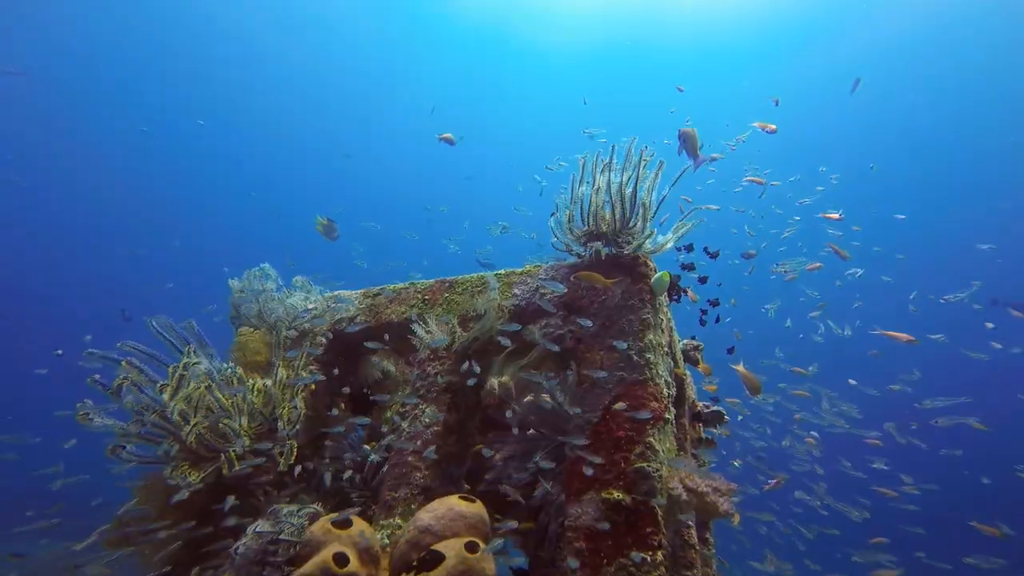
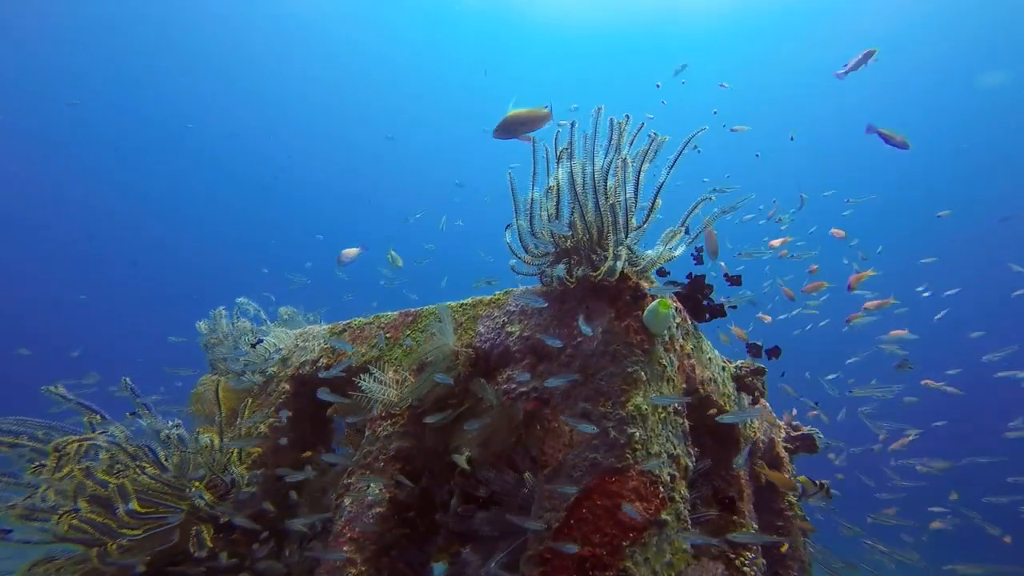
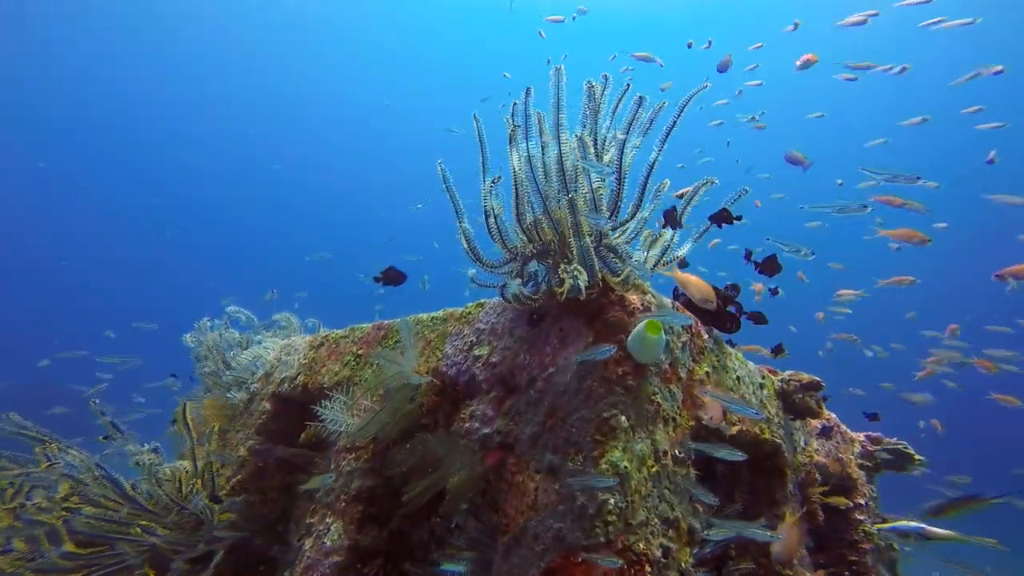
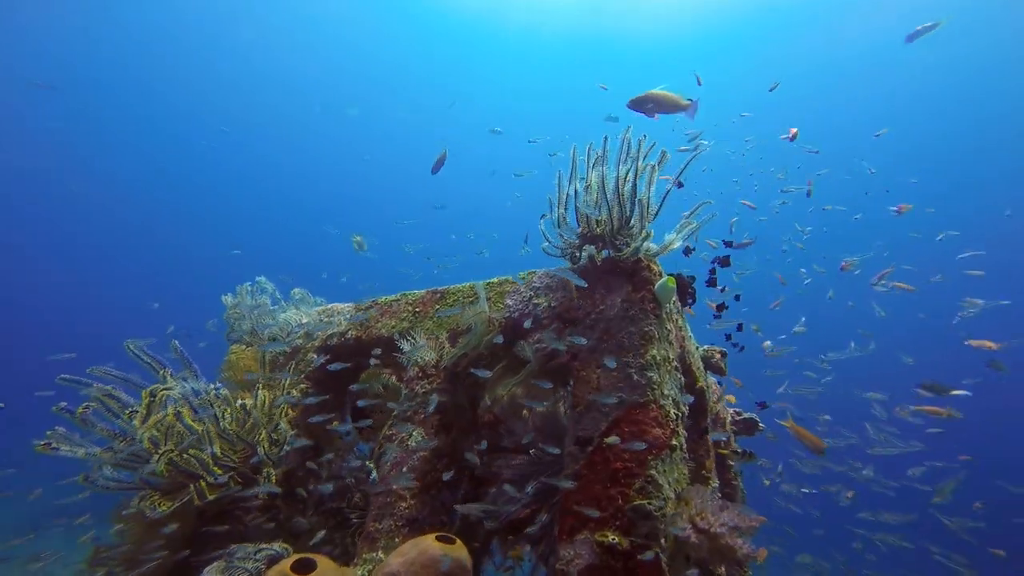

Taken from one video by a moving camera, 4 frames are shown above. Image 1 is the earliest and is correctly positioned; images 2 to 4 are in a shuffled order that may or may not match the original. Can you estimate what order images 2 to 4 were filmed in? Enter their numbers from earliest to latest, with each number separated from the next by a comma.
4, 2, 3
